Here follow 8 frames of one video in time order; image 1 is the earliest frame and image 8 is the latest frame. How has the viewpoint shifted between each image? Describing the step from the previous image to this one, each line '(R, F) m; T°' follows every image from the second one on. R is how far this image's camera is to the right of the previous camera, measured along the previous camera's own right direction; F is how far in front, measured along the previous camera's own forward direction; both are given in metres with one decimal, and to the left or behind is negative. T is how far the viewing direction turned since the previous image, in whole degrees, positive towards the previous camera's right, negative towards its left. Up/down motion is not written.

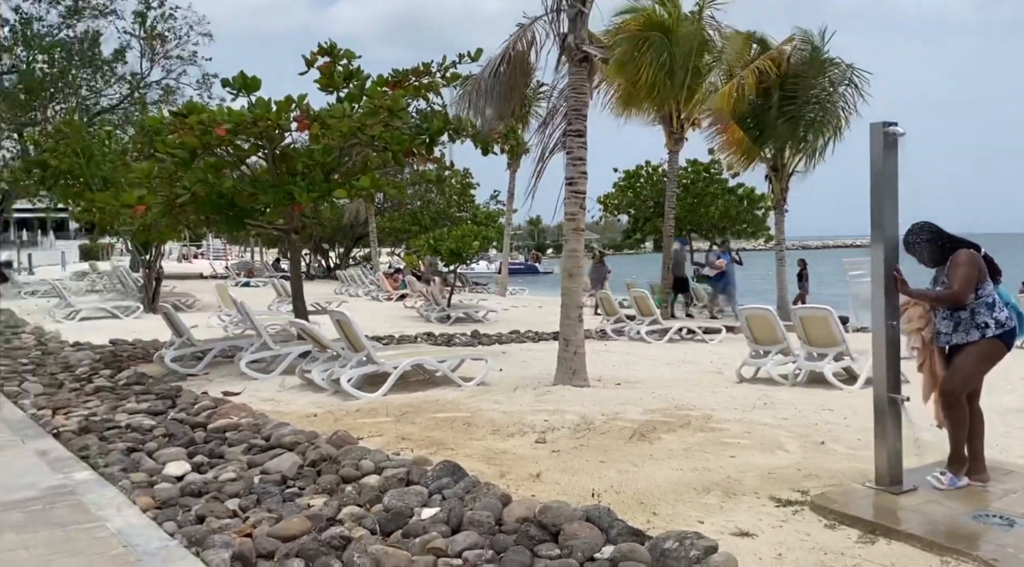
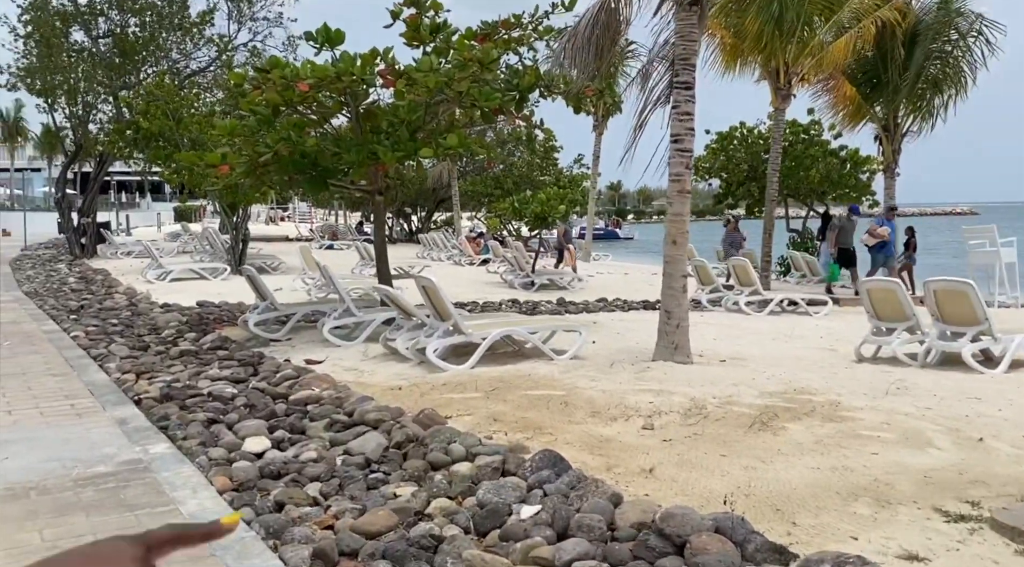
(-0.2, +0.5) m; -5°
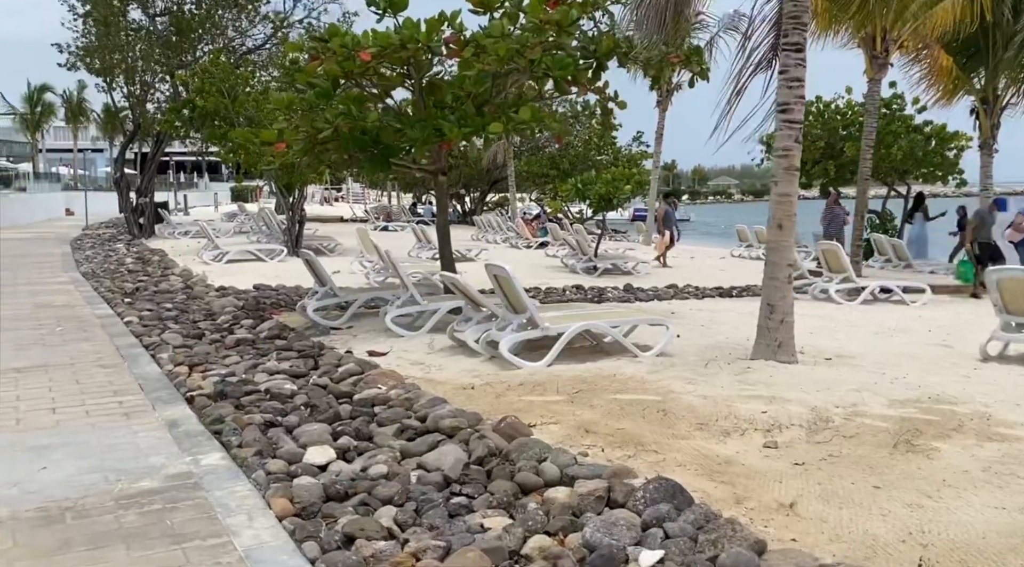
(-0.2, +0.6) m; -3°
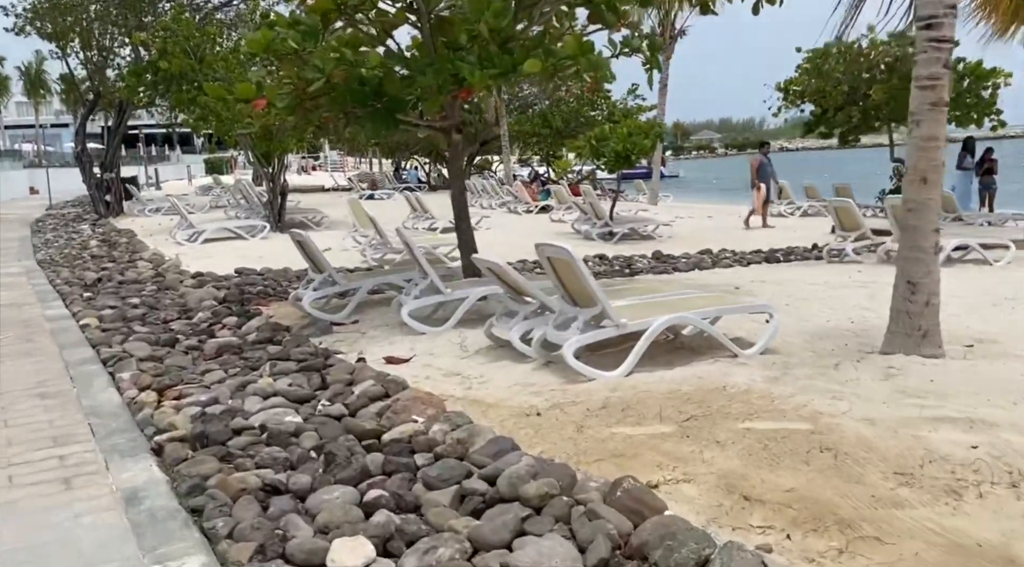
(-0.5, +1.5) m; +1°
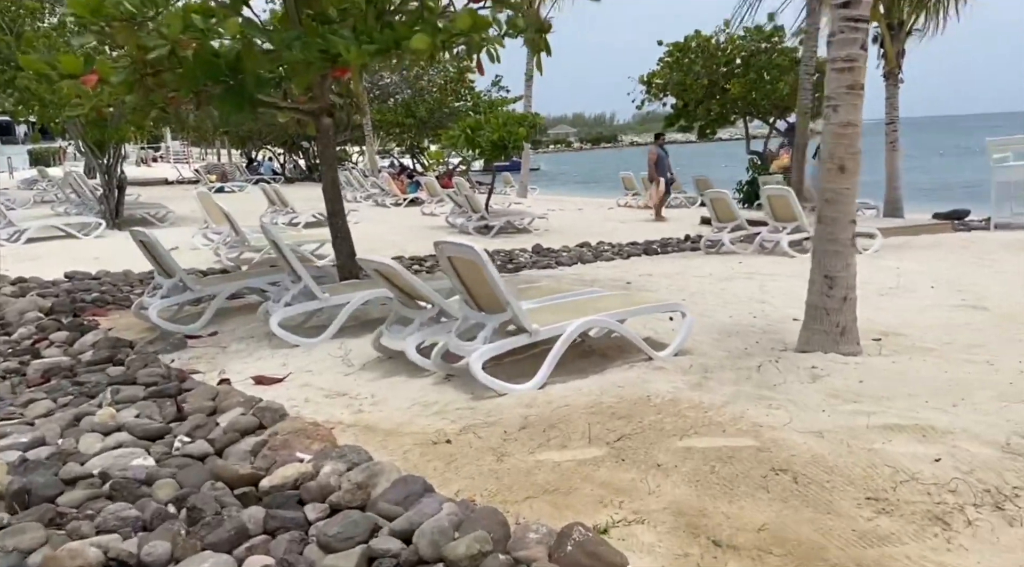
(-0.2, +0.6) m; +10°
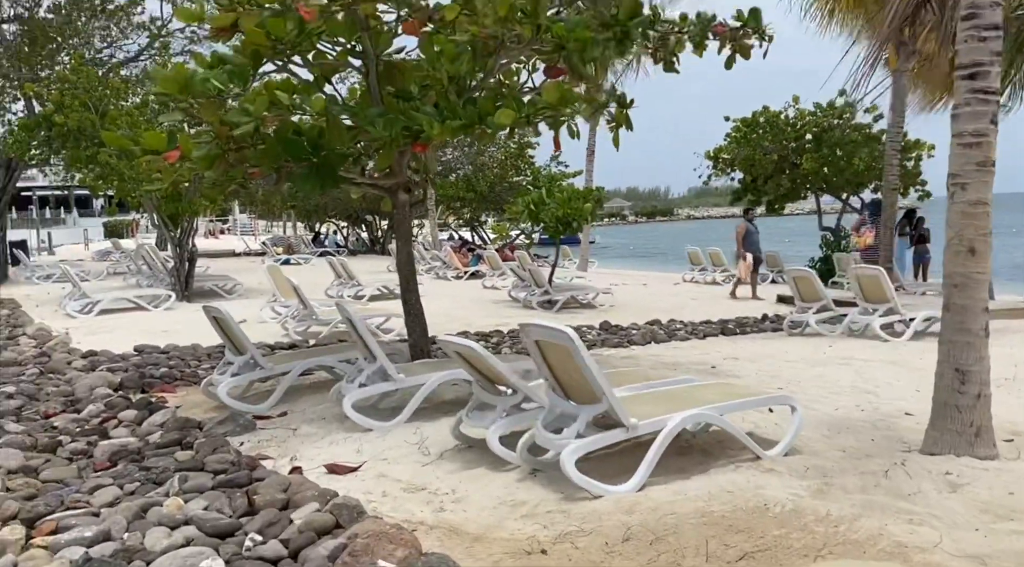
(-0.2, +0.3) m; -4°
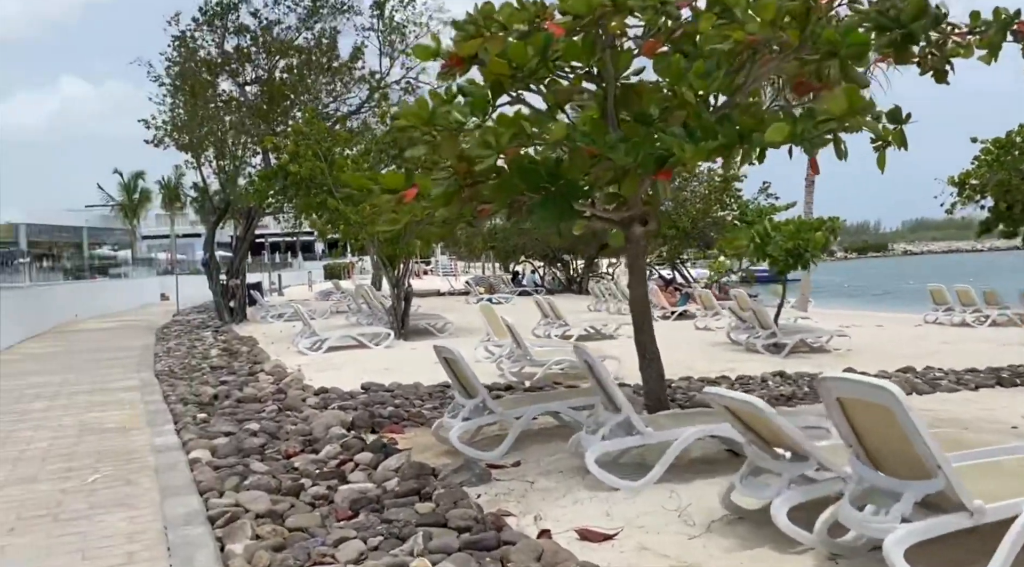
(-0.4, +0.5) m; -13°
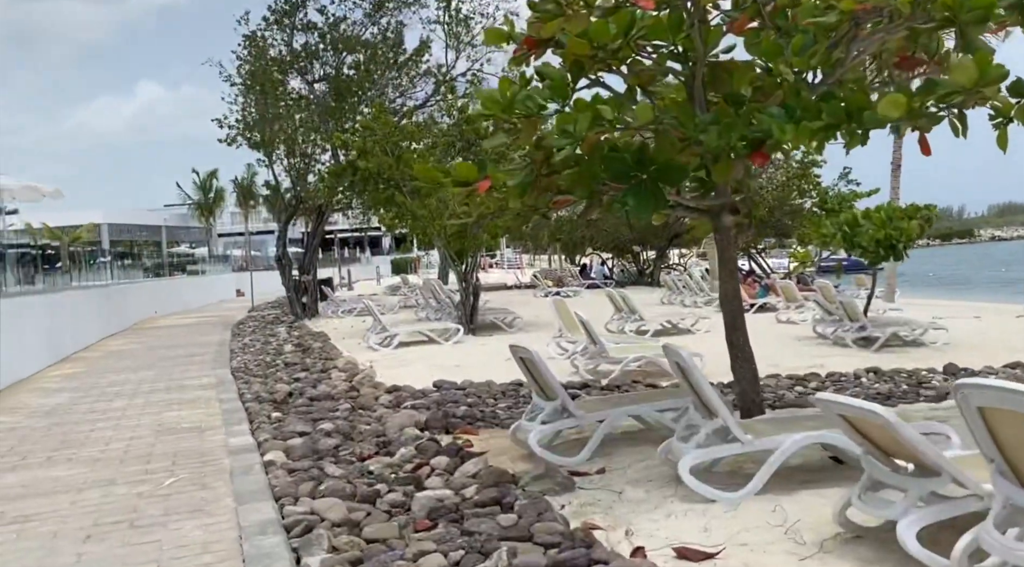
(-0.1, +0.3) m; -4°
